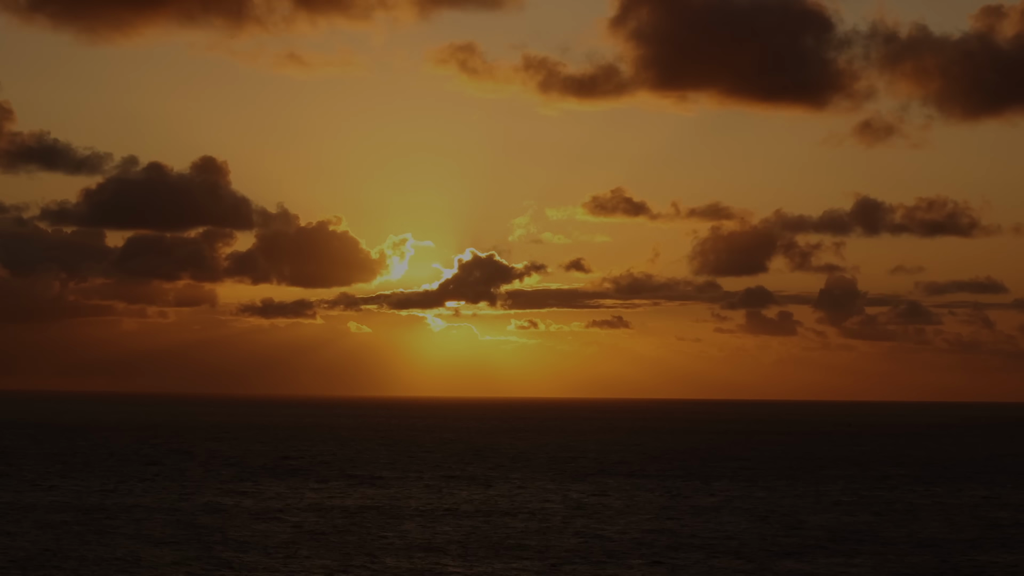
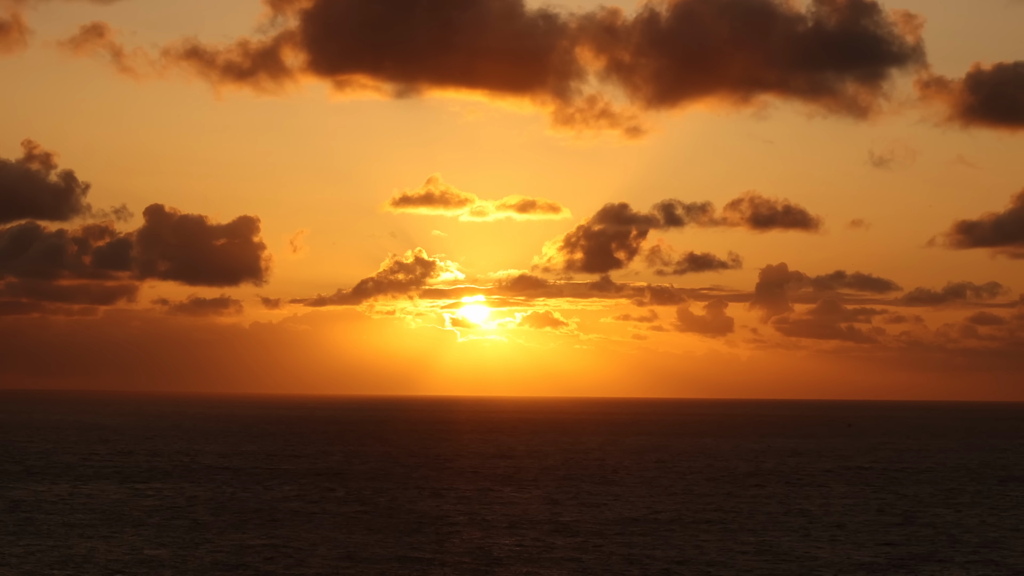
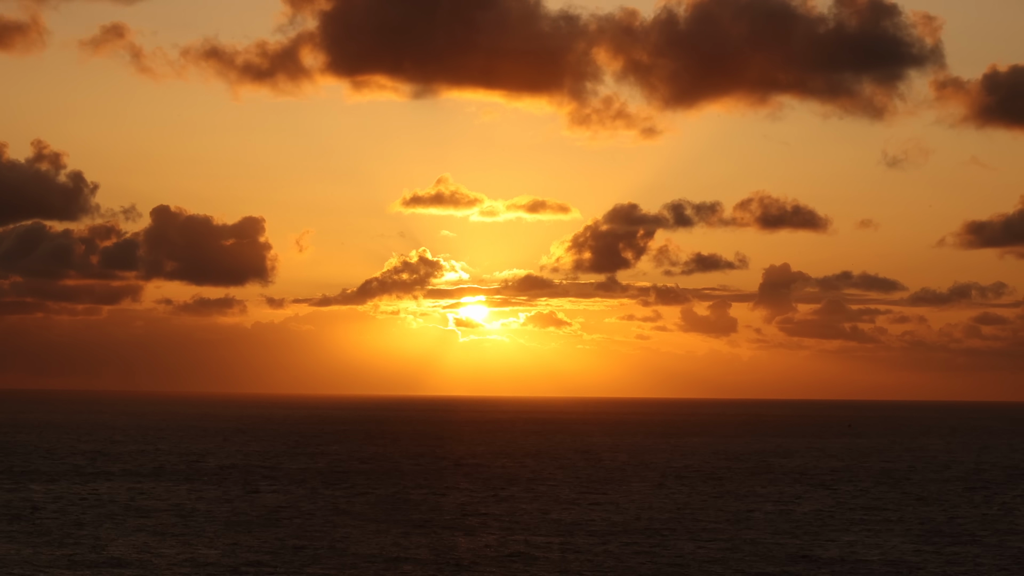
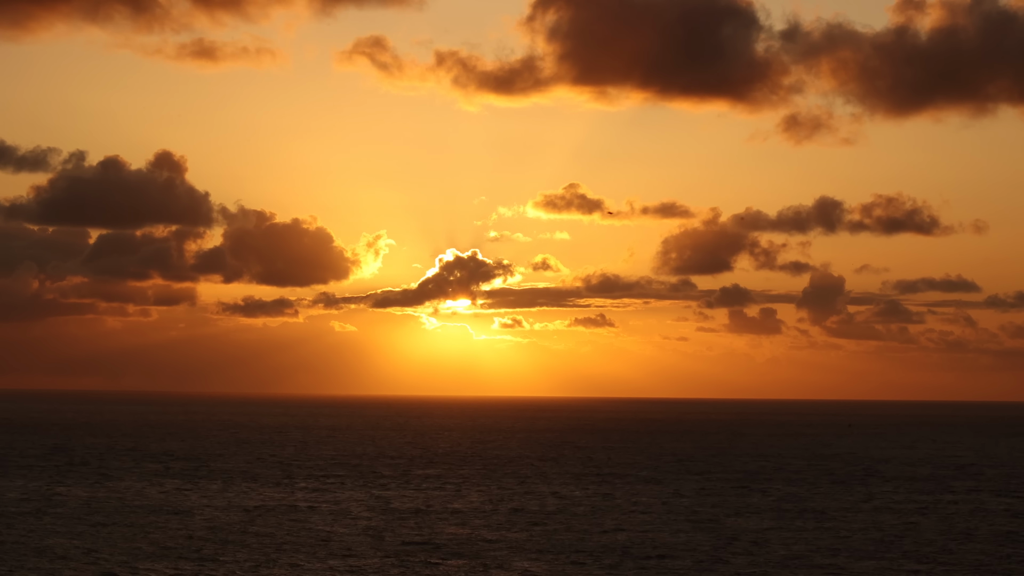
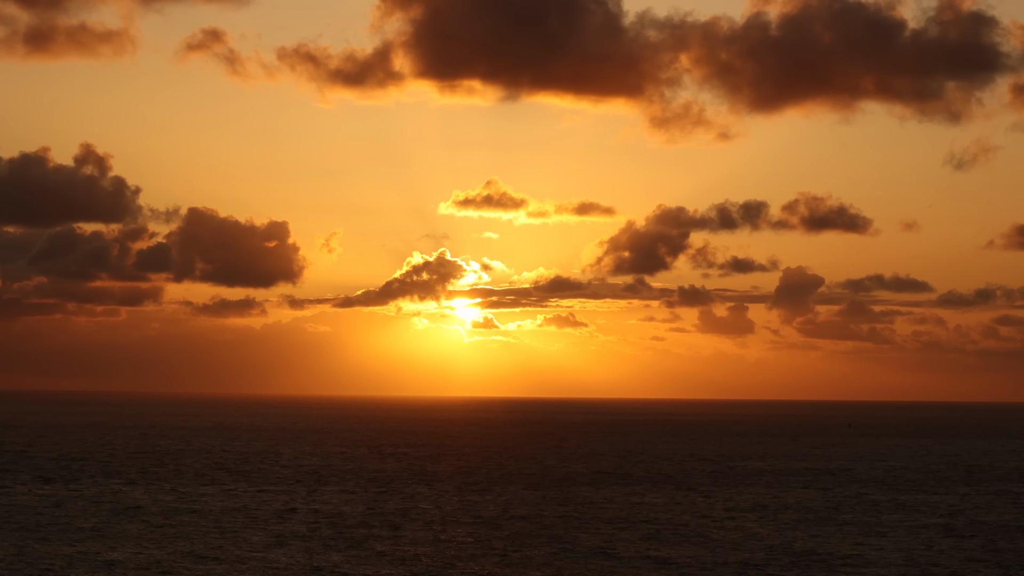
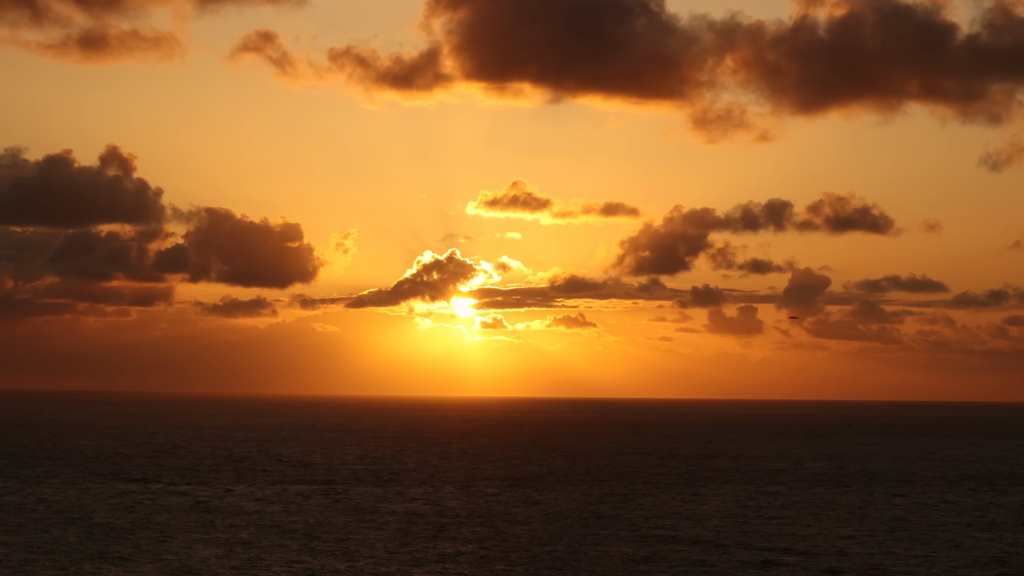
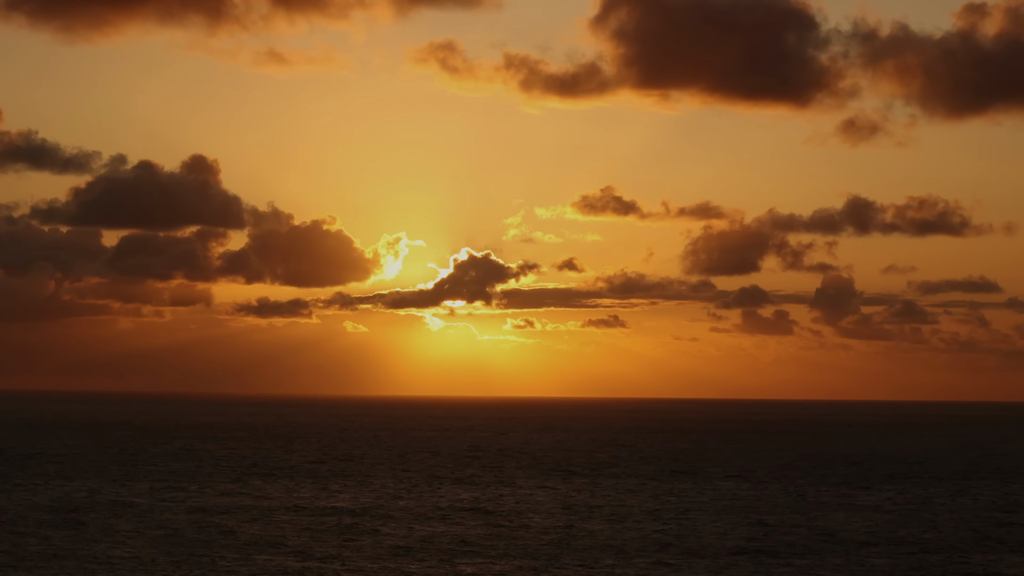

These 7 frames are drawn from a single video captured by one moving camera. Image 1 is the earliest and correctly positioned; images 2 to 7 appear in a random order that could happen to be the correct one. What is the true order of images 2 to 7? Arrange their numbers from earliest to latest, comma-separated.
7, 4, 6, 5, 3, 2
